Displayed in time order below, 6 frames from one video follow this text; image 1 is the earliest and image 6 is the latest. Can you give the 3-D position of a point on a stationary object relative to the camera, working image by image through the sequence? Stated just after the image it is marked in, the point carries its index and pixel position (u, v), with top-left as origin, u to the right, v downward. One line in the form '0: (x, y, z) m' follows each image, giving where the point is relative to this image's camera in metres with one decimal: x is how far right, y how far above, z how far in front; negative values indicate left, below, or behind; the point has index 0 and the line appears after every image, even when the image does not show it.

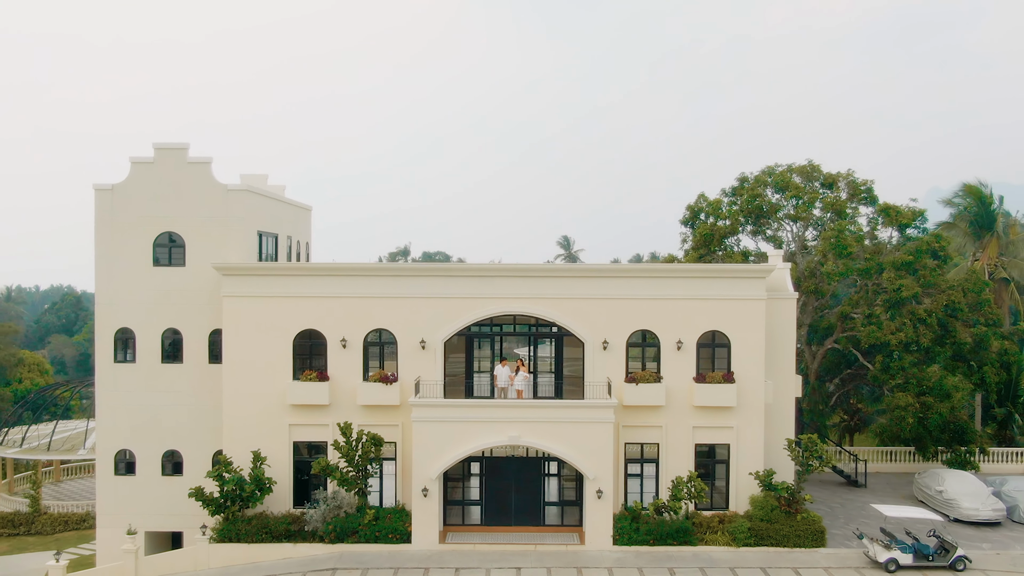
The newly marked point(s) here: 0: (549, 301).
0: (+1.0, -0.4, +18.7) m
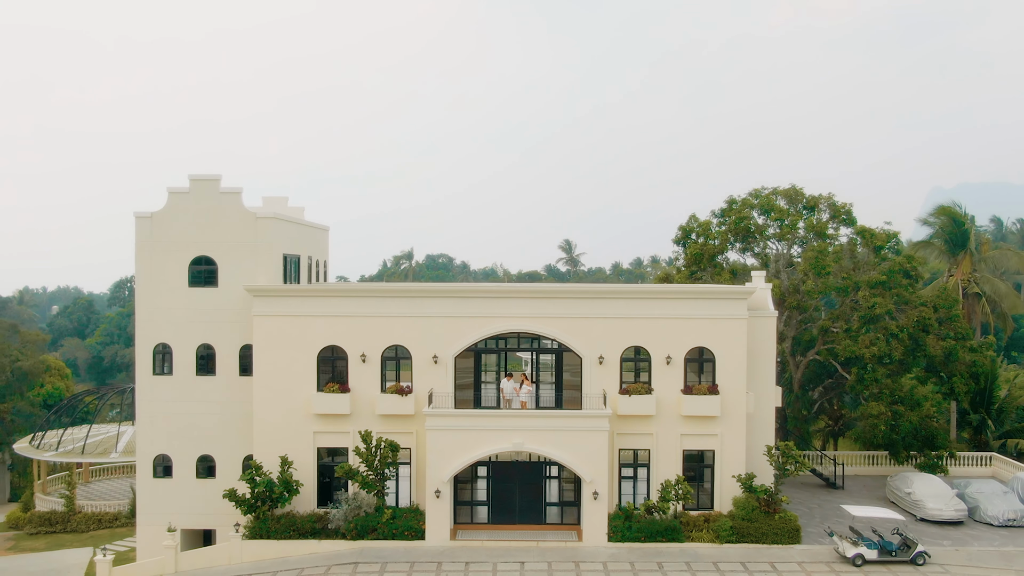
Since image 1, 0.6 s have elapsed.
0: (+1.1, -0.9, +20.5) m
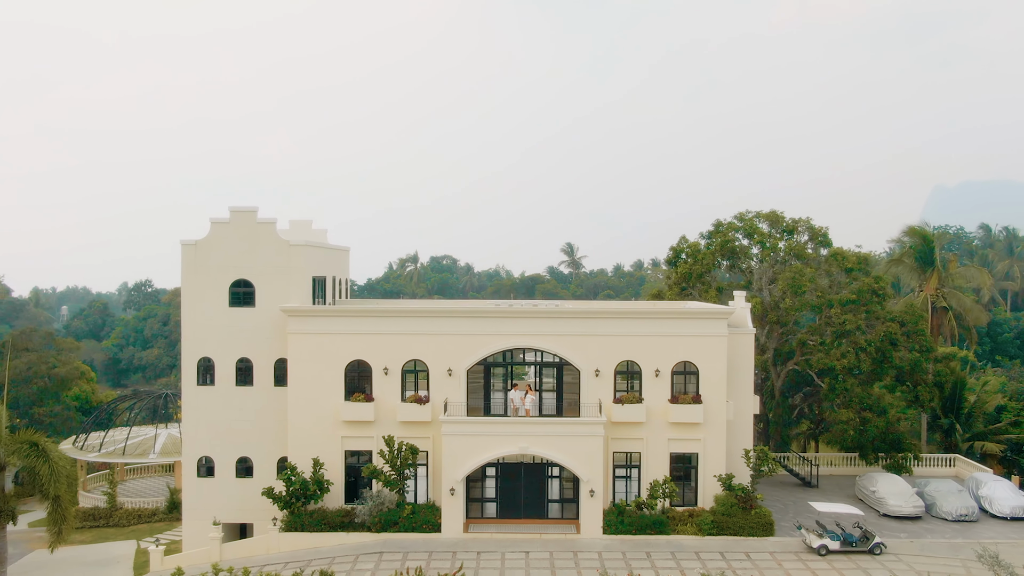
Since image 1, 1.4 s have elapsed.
0: (+1.3, -1.6, +23.0) m
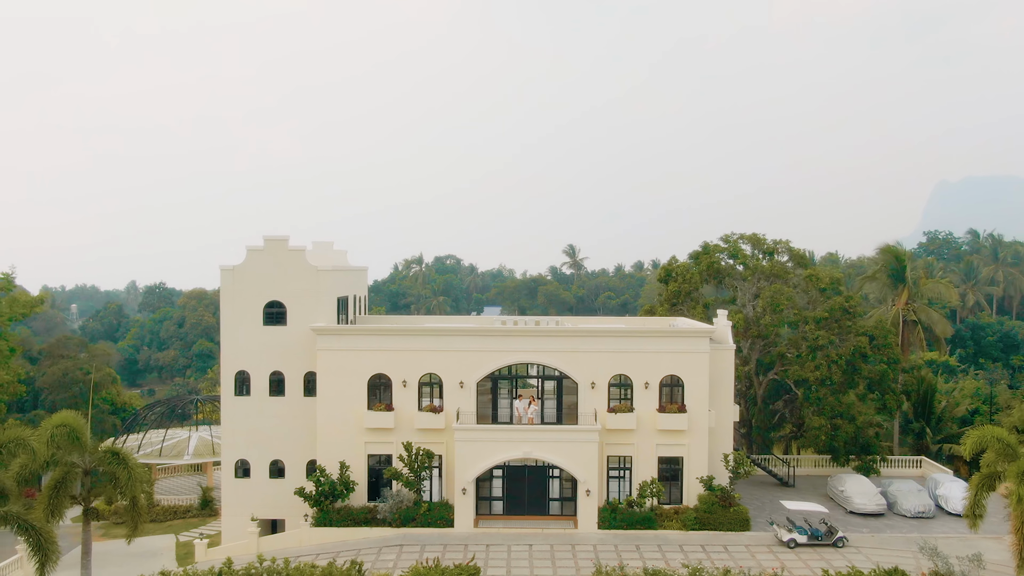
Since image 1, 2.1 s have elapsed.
0: (+1.5, -2.4, +25.7) m
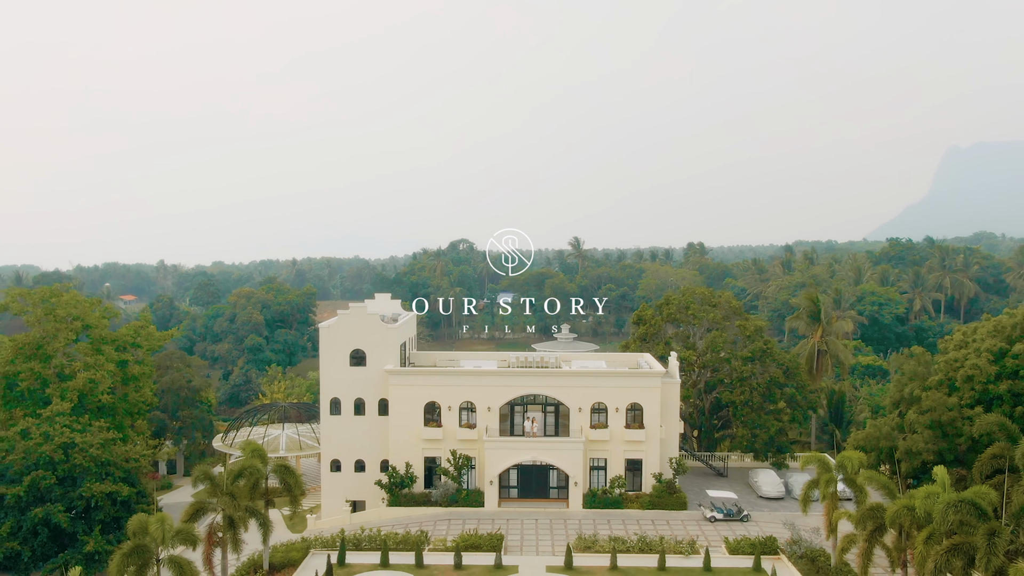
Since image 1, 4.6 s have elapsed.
0: (+2.1, -5.2, +36.9) m
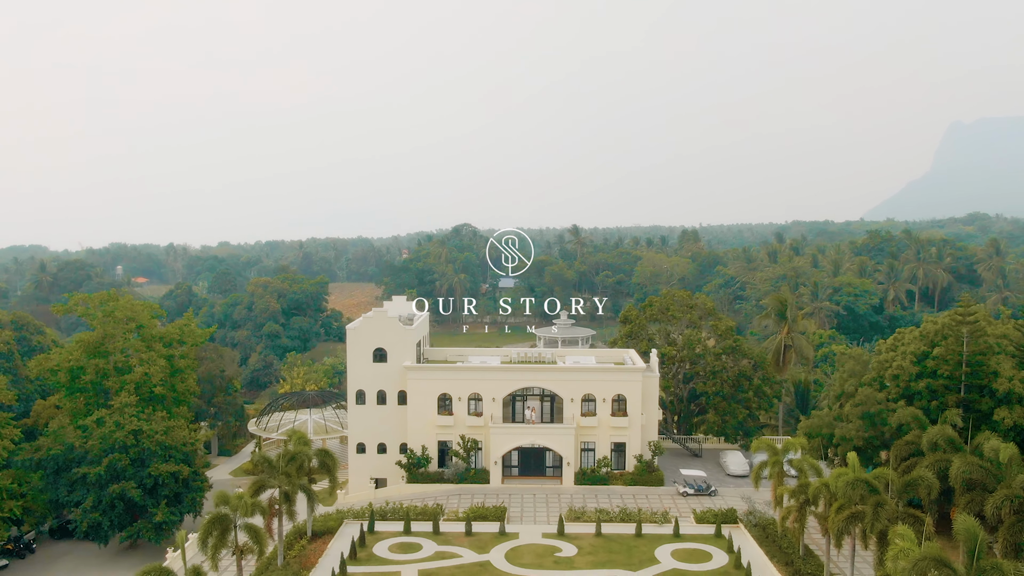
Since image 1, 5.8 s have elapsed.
0: (+2.2, -5.7, +42.6) m
